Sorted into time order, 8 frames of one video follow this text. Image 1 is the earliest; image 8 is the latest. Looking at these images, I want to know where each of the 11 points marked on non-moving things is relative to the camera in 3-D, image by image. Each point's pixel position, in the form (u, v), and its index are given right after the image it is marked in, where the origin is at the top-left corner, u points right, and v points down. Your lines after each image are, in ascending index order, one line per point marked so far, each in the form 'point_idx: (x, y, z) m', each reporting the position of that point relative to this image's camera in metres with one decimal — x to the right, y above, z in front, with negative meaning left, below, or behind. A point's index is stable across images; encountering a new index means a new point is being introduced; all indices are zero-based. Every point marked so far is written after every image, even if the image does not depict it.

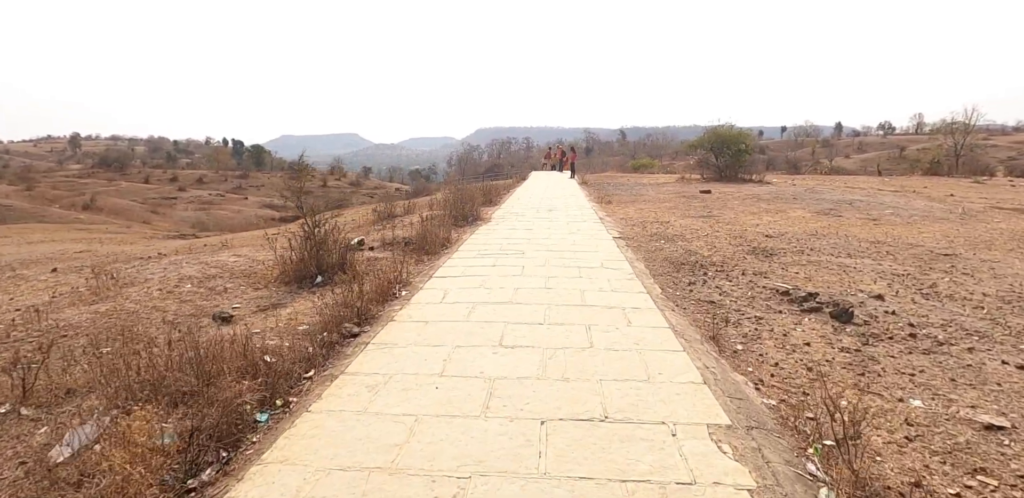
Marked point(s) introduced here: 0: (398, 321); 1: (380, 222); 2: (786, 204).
0: (-0.9, -0.5, +3.4) m
1: (-2.4, +0.4, +8.2) m
2: (+6.2, +1.0, +10.4) m
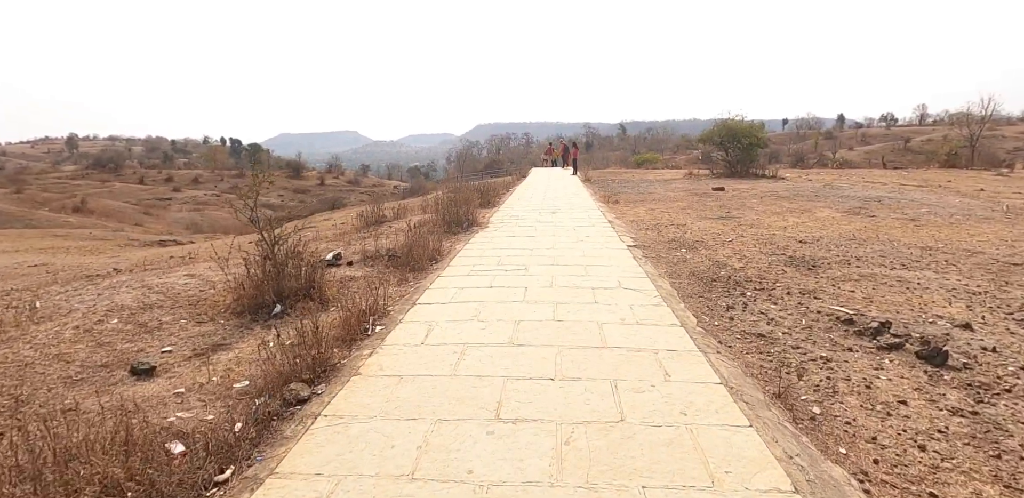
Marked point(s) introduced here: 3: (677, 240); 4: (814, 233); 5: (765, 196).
0: (-0.9, -0.7, +2.6) m
1: (-2.4, +0.3, +7.4) m
2: (+6.2, +1.0, +9.6) m
3: (+2.3, +0.1, +6.5) m
4: (+4.4, +0.2, +6.7) m
5: (+5.8, +1.2, +10.6) m
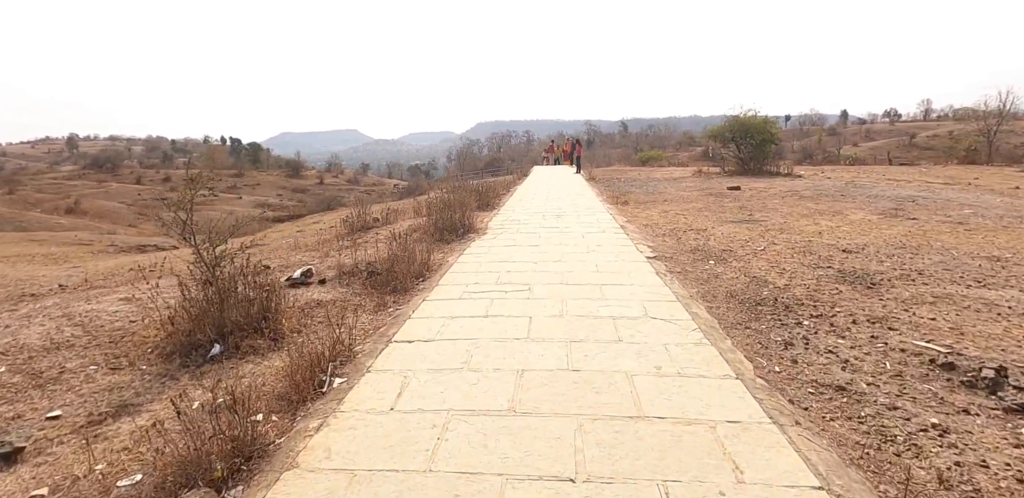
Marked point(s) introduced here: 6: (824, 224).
0: (-0.9, -0.9, +1.9) m
1: (-2.4, +0.1, +6.6) m
2: (+6.2, +0.9, +8.8) m
3: (+2.3, 0.0, +5.7) m
4: (+4.4, +0.1, +5.9) m
5: (+5.9, +1.1, +9.8) m
6: (+4.8, +0.4, +7.0) m
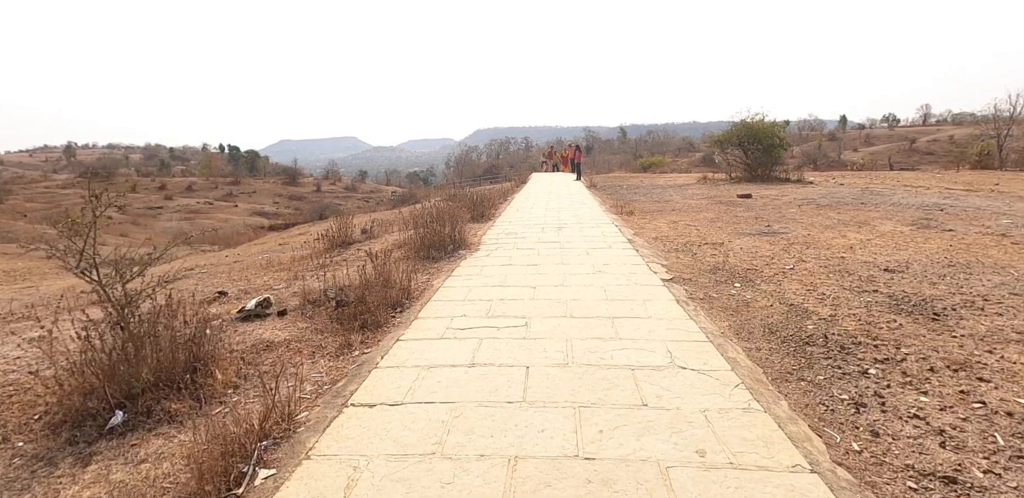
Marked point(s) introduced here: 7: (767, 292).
0: (-0.9, -1.0, +1.2) m
1: (-2.4, -0.1, +6.0) m
2: (+6.2, +0.6, +8.1) m
3: (+2.3, -0.2, +5.0) m
4: (+4.4, -0.1, +5.3) m
5: (+5.8, +0.9, +9.1) m
6: (+4.7, +0.2, +6.4) m
7: (+2.3, -0.4, +4.1) m
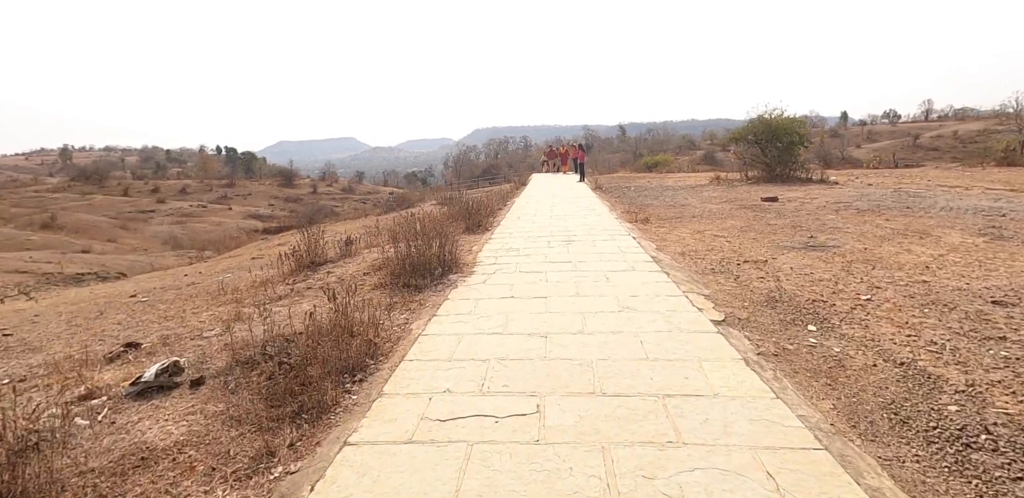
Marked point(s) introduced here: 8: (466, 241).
0: (-0.9, -1.3, +0.1) m
1: (-2.4, -0.4, +4.9) m
2: (+6.2, +0.5, +7.1) m
3: (+2.3, -0.4, +4.0) m
4: (+4.4, -0.3, +4.2) m
5: (+5.8, +0.7, +8.1) m
6: (+4.7, 0.0, +5.3) m
7: (+2.3, -0.6, +3.1) m
8: (-0.7, +0.1, +6.7) m
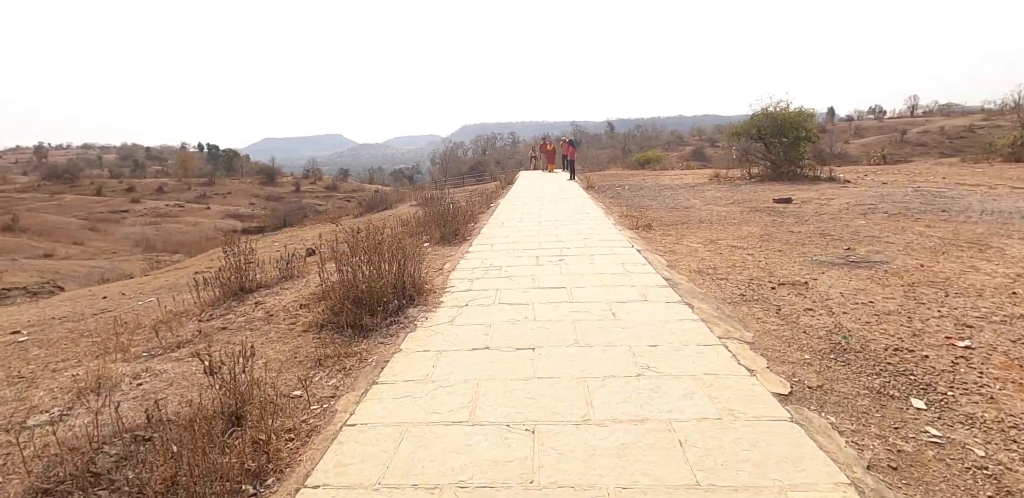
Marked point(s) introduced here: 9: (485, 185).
0: (-0.9, -1.5, -0.9) m
1: (-2.6, -0.6, +3.8) m
2: (+5.9, +0.3, +6.2) m
3: (+2.1, -0.6, +3.0) m
4: (+4.2, -0.5, +3.3) m
5: (+5.5, +0.6, +7.2) m
6: (+4.5, -0.2, +4.4) m
7: (+2.2, -0.8, +2.0) m
8: (-0.9, -0.1, +5.6) m
9: (-1.2, +2.8, +19.7) m
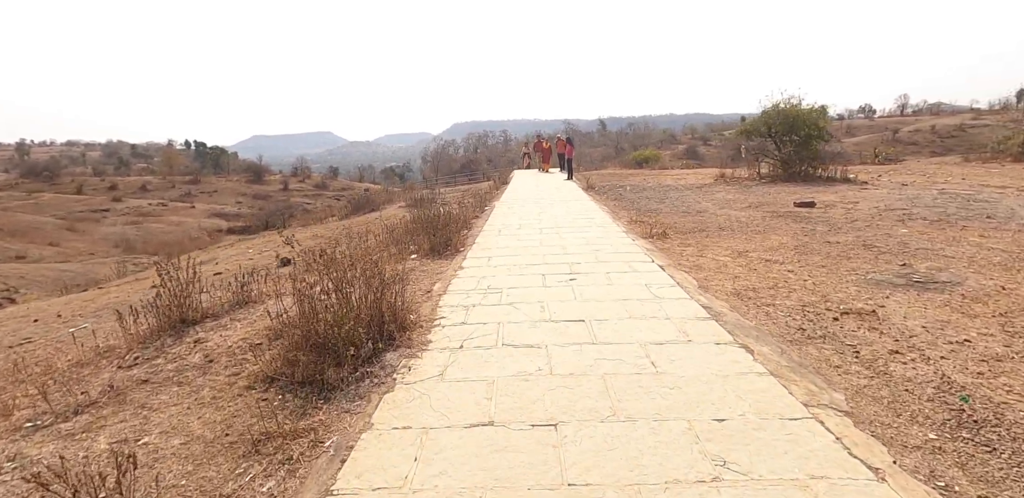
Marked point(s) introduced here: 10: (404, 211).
0: (-0.8, -1.7, -1.8) m
1: (-2.5, -0.8, +3.0) m
2: (+6.0, +0.2, +5.5) m
3: (+2.2, -0.8, +2.2) m
4: (+4.3, -0.6, +2.5) m
5: (+5.5, +0.4, +6.4) m
6: (+4.6, -0.3, +3.6) m
7: (+2.3, -1.0, +1.3) m
8: (-0.9, -0.2, +4.8) m
9: (-1.4, +2.6, +18.8) m
10: (-2.6, +0.9, +11.0) m
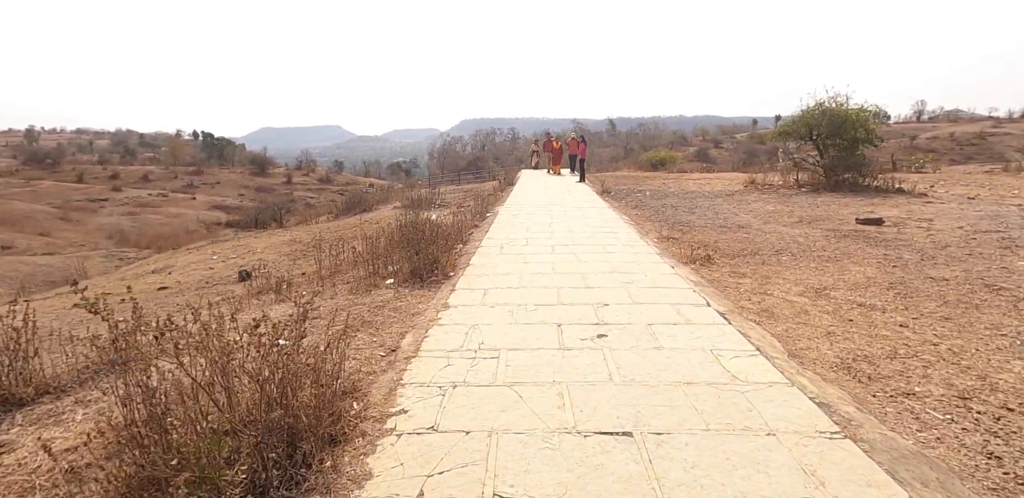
0: (-0.9, -2.0, -3.0) m
1: (-2.5, -1.0, +1.7) m
2: (+6.0, -0.2, +4.1) m
3: (+2.2, -1.1, +0.9) m
4: (+4.3, -1.0, +1.2) m
5: (+5.6, 0.0, +5.1) m
6: (+4.6, -0.7, +2.3) m
7: (+2.2, -1.3, 0.0) m
8: (-0.9, -0.5, +3.5) m
9: (-1.2, +2.5, +17.6) m
10: (-2.5, +0.7, +9.7) m
